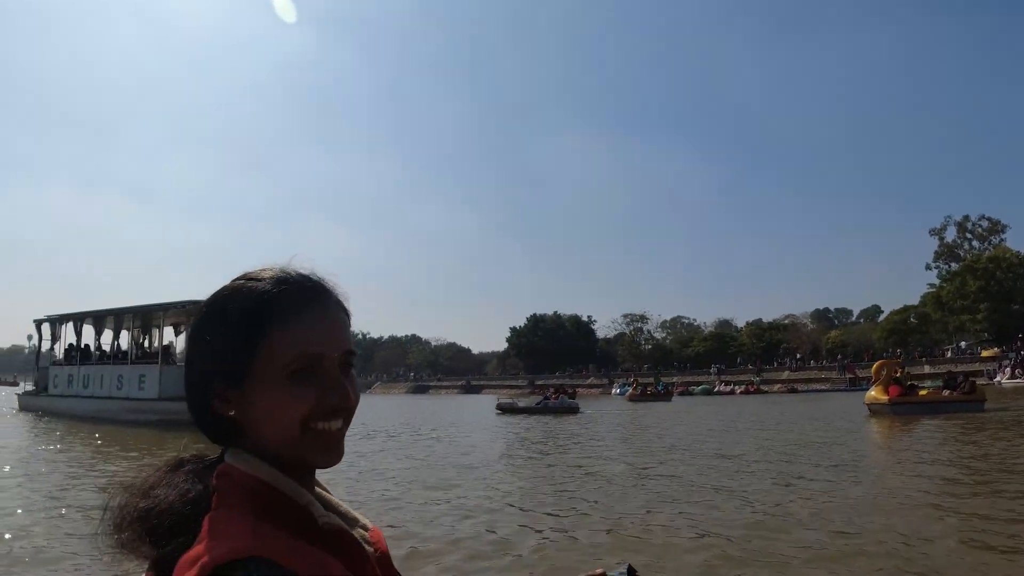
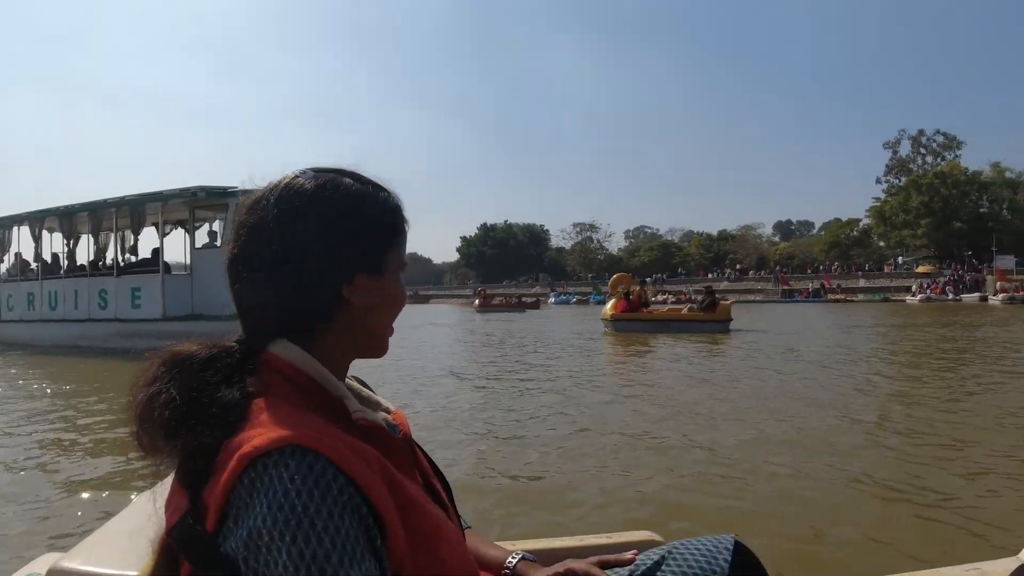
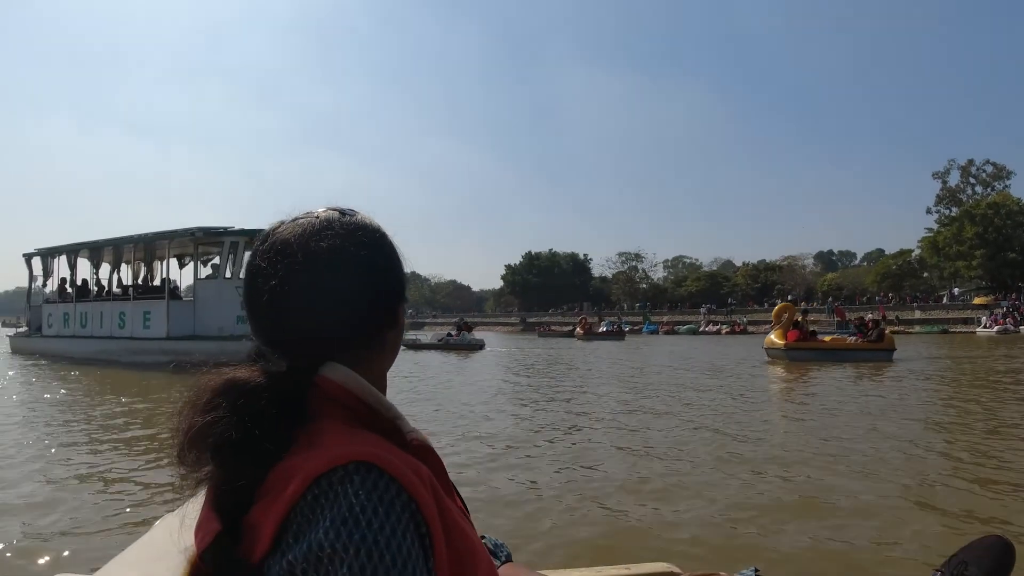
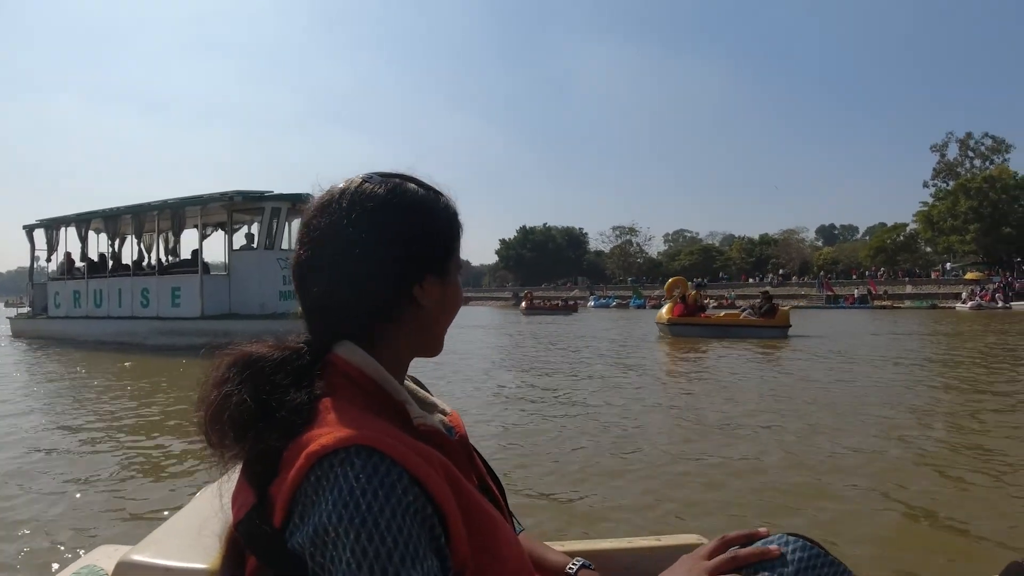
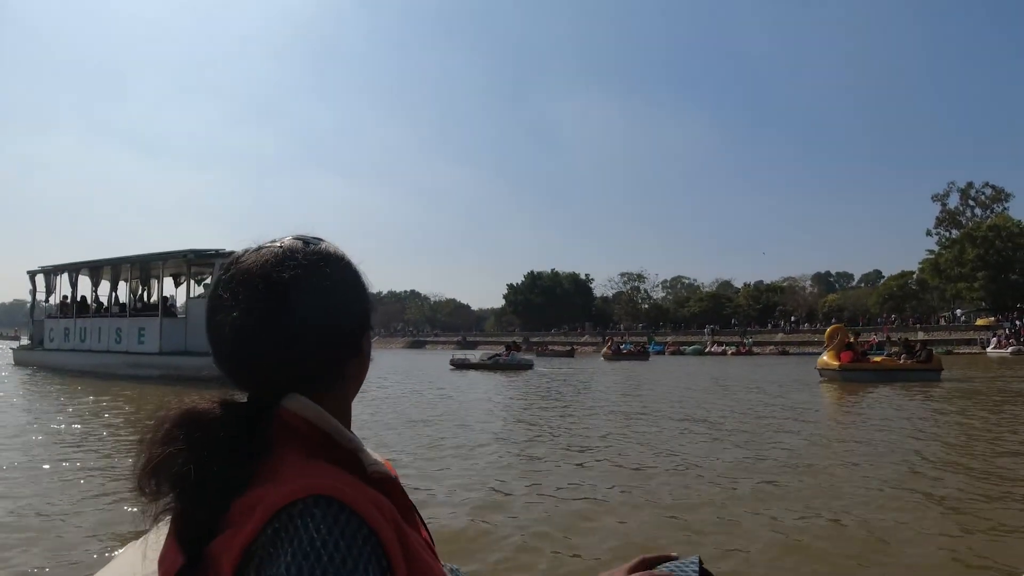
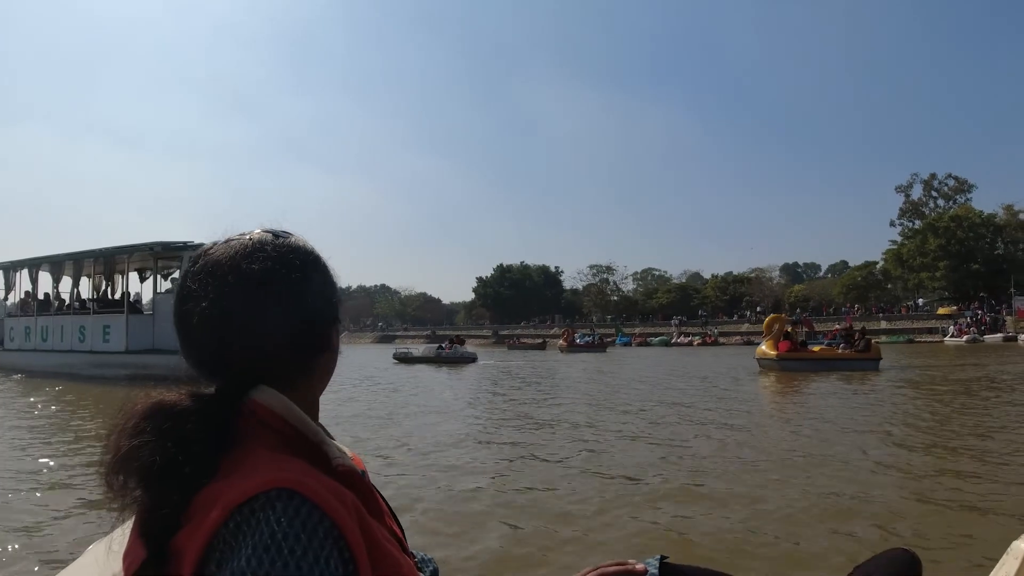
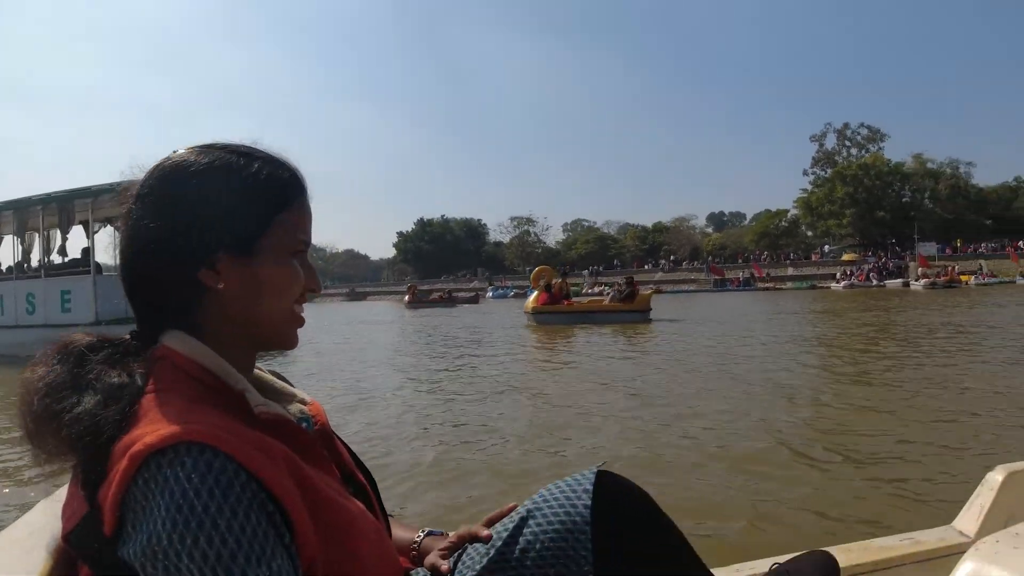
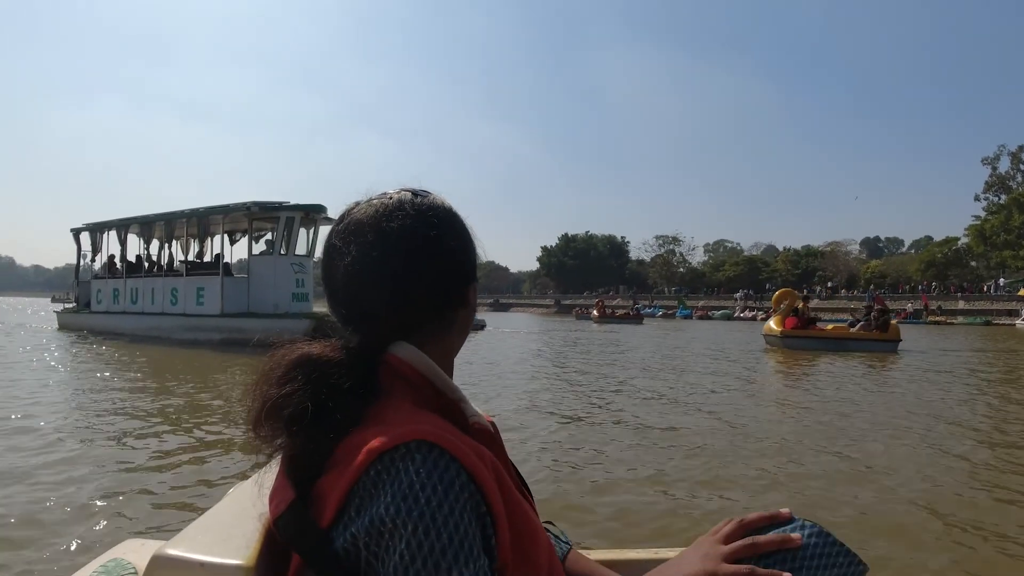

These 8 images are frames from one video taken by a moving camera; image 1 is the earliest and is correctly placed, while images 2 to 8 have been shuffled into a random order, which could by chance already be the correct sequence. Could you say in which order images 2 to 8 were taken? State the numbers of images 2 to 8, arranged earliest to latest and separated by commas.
5, 6, 3, 8, 4, 2, 7
